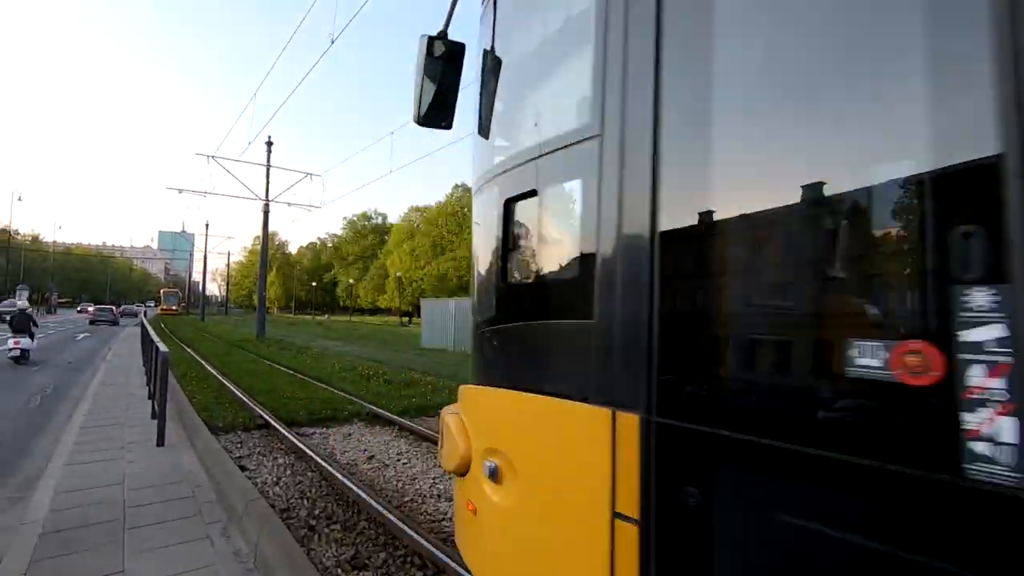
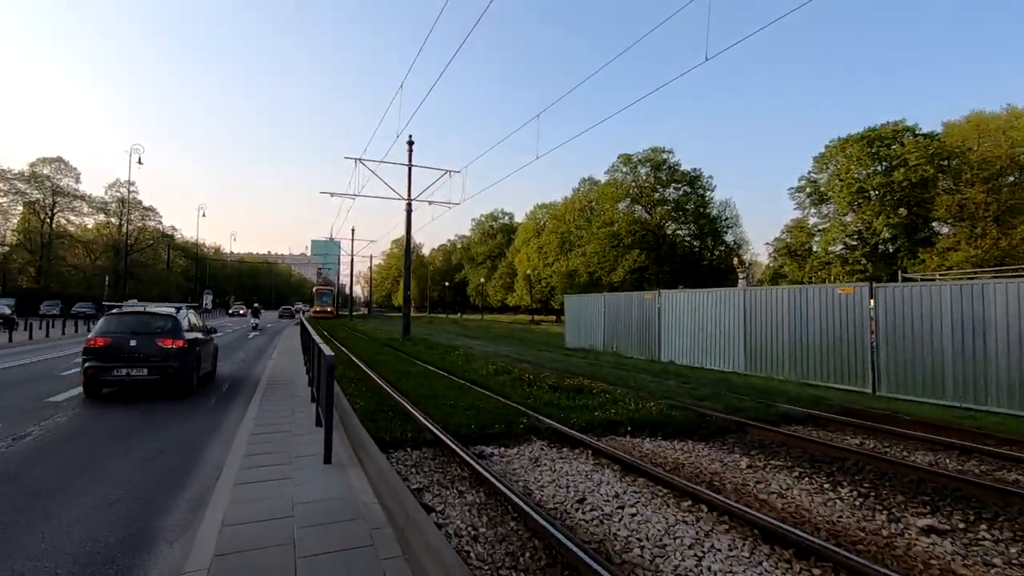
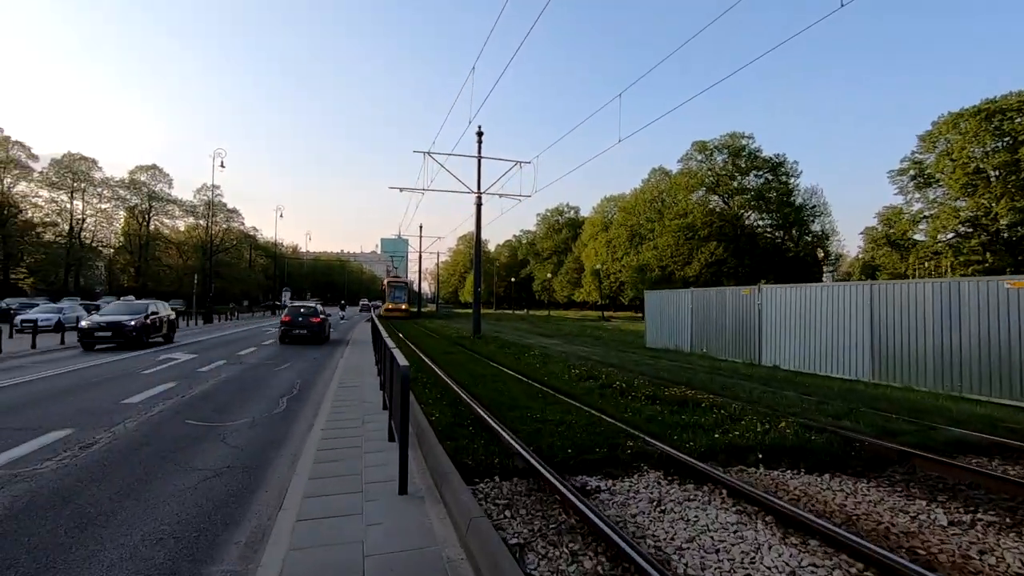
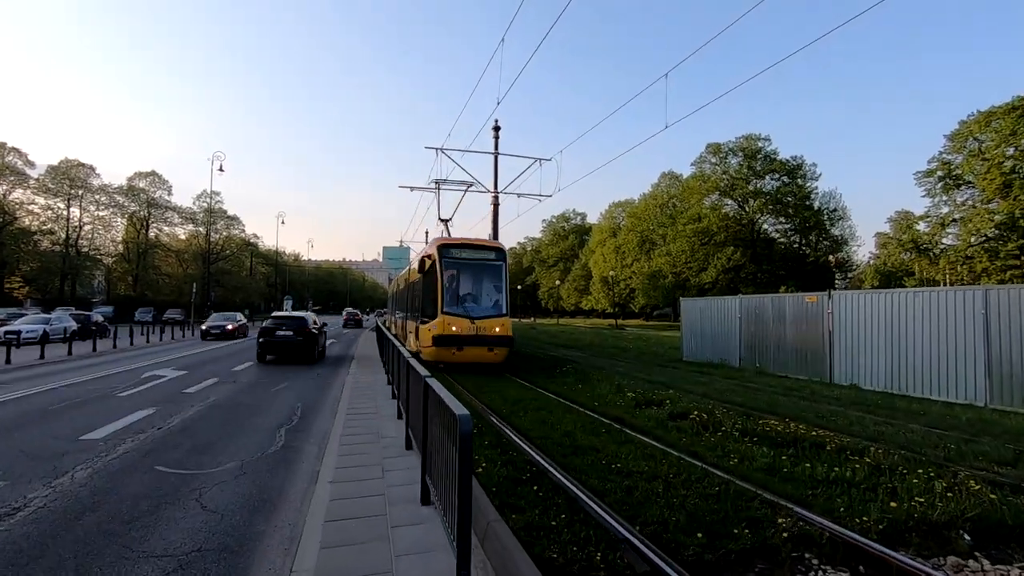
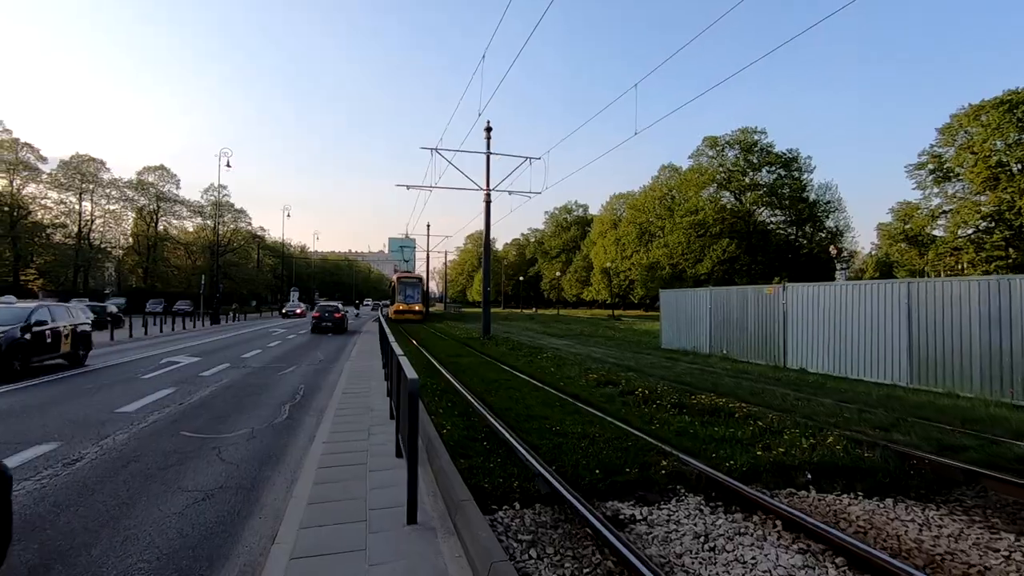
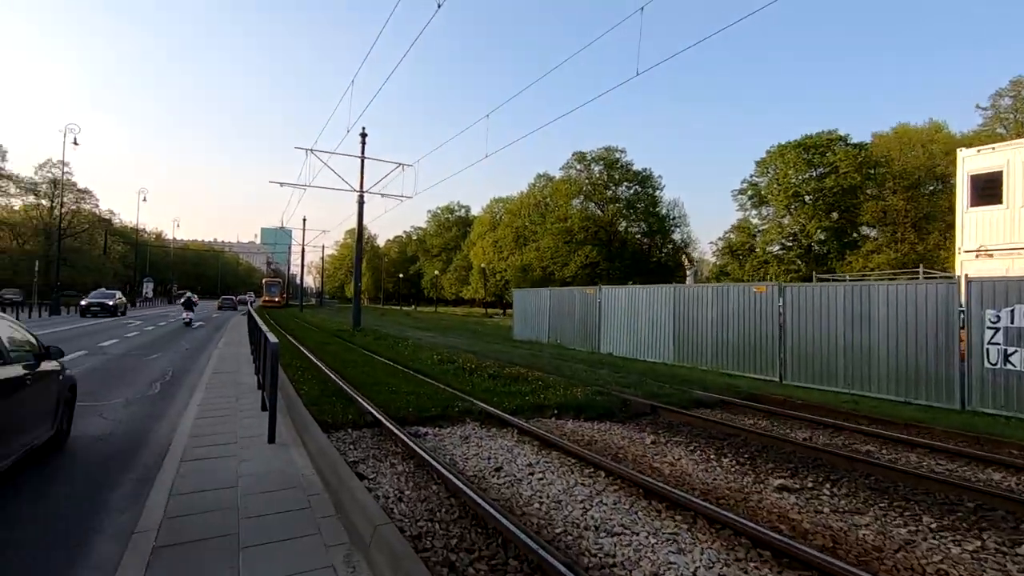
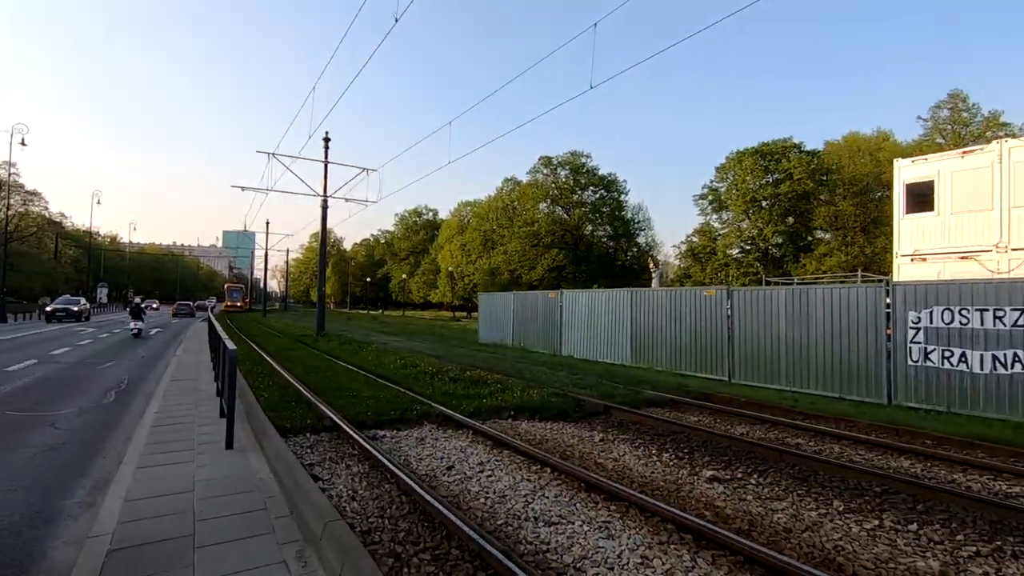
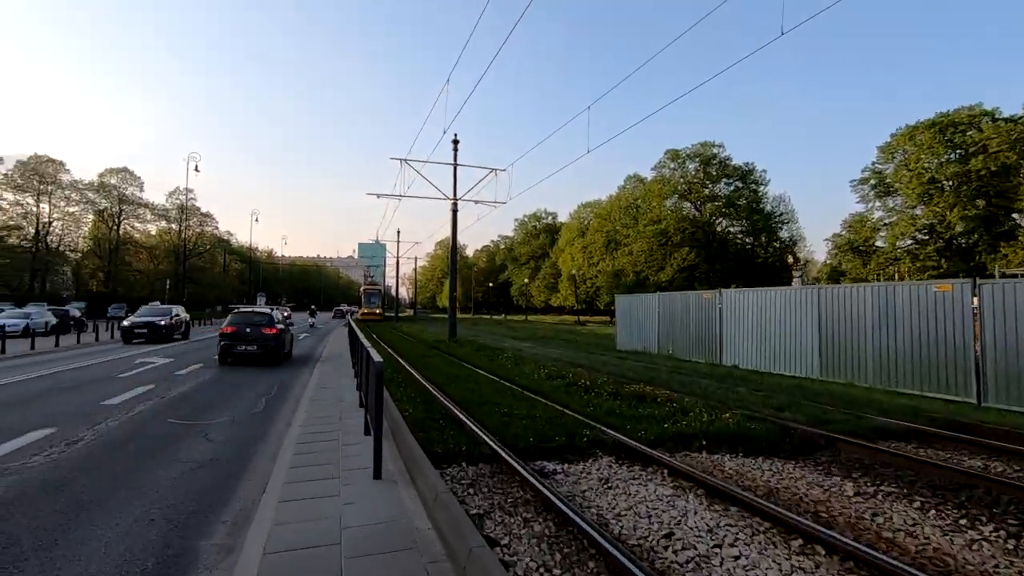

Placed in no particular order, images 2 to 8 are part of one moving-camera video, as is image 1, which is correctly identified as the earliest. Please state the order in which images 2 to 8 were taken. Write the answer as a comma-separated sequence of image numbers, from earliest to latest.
7, 6, 2, 8, 3, 5, 4
